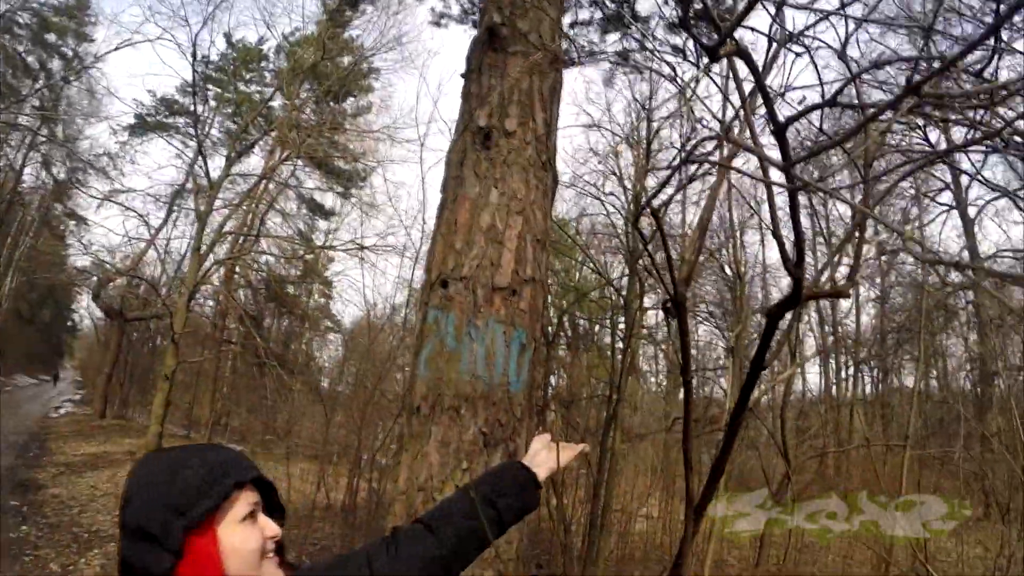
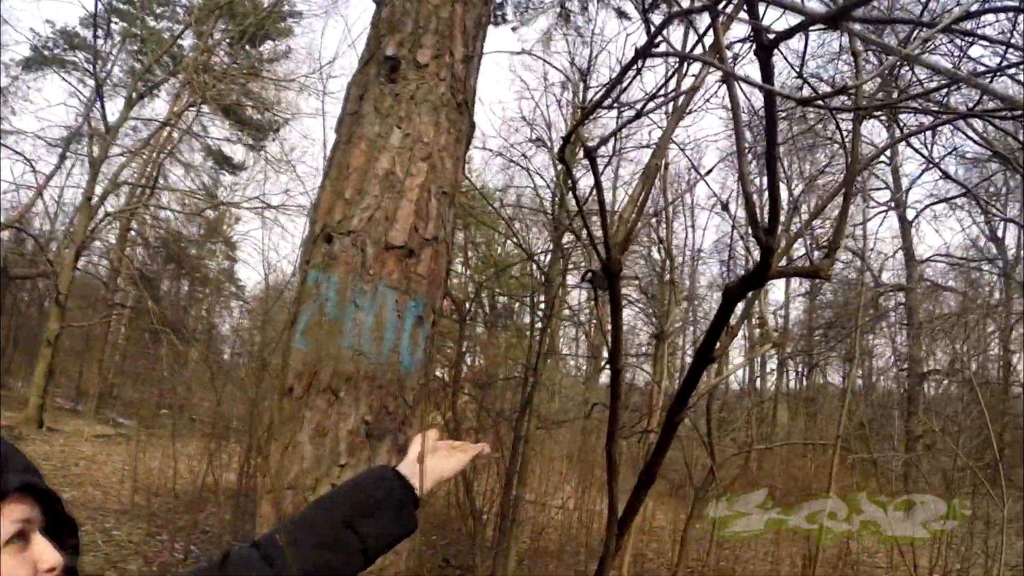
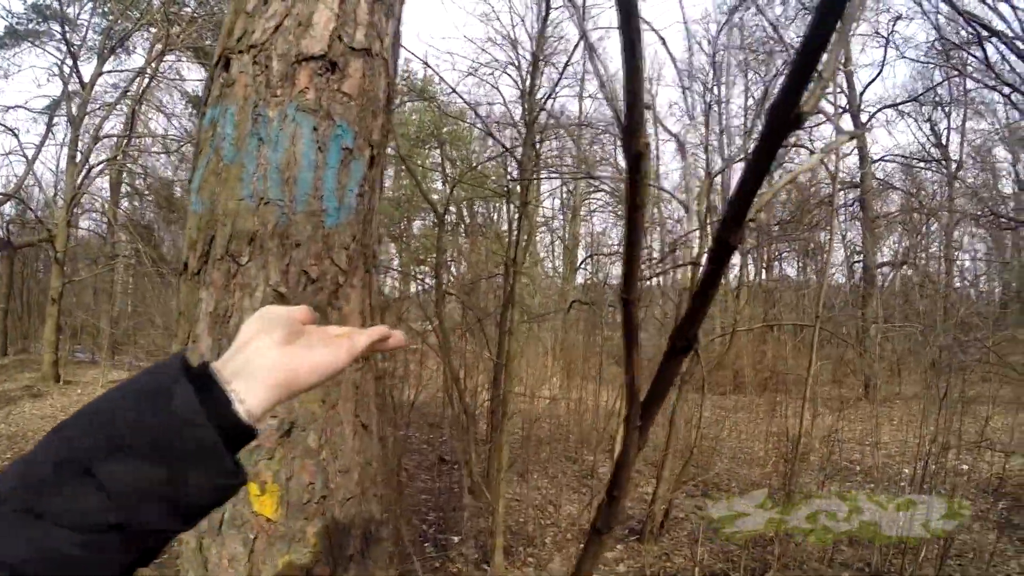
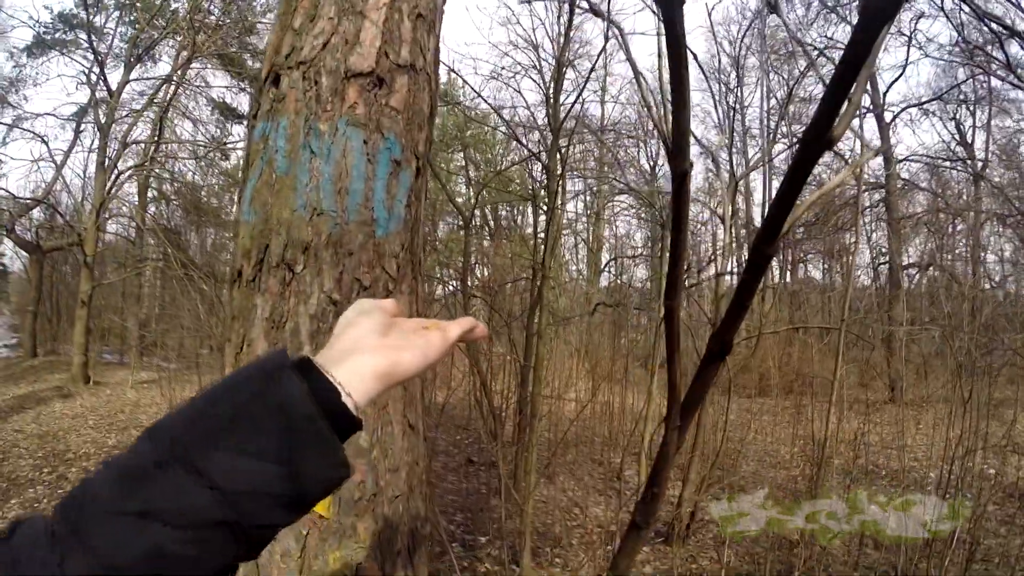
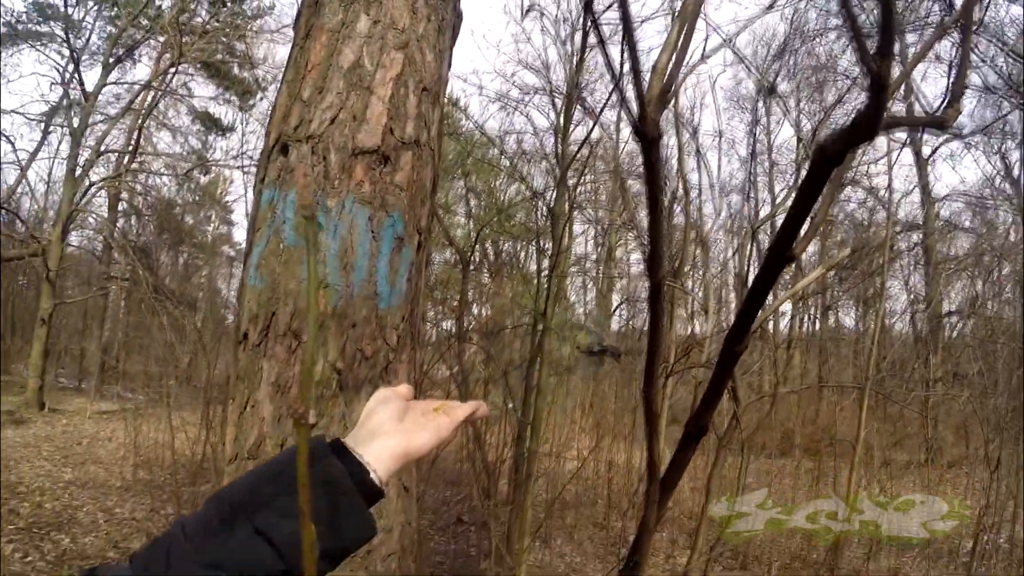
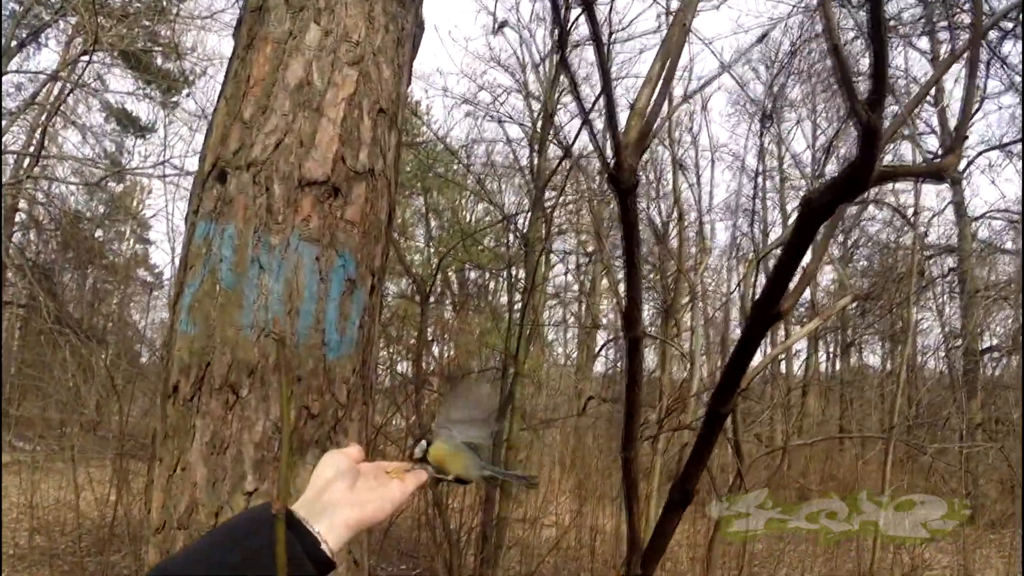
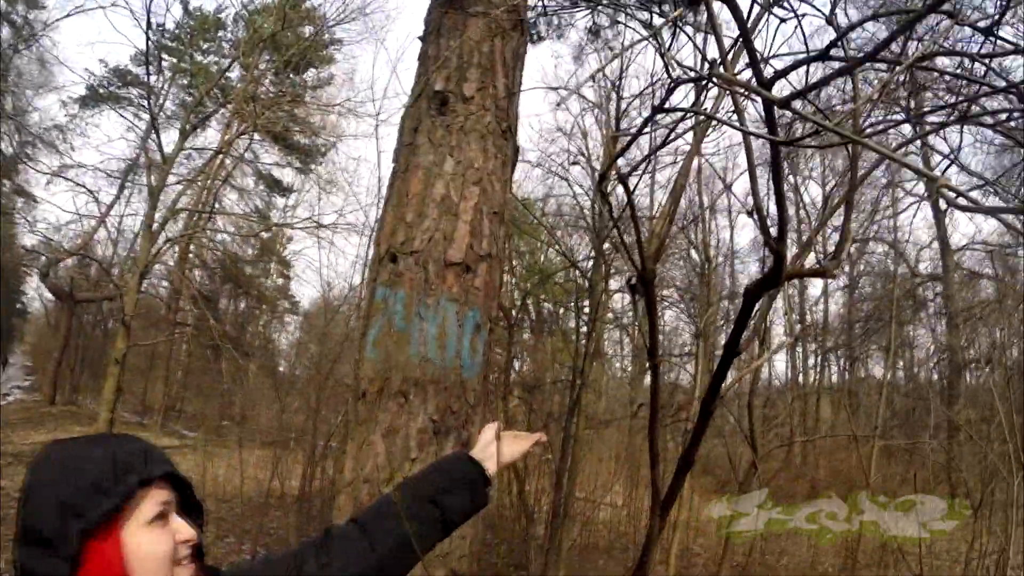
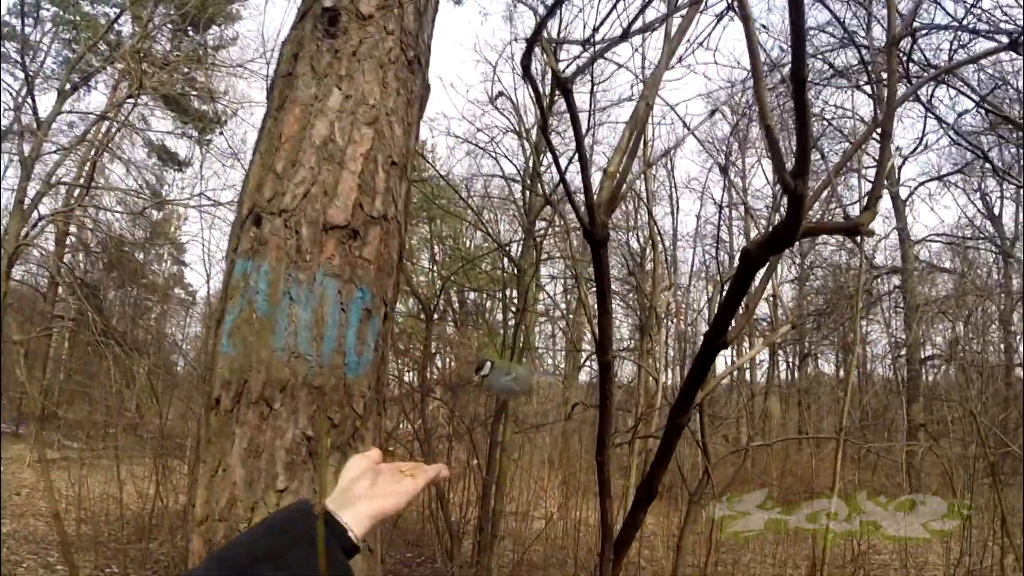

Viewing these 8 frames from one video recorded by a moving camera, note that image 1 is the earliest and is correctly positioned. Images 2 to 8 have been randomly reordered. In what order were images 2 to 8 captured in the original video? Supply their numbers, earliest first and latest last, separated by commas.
7, 2, 8, 6, 5, 4, 3
